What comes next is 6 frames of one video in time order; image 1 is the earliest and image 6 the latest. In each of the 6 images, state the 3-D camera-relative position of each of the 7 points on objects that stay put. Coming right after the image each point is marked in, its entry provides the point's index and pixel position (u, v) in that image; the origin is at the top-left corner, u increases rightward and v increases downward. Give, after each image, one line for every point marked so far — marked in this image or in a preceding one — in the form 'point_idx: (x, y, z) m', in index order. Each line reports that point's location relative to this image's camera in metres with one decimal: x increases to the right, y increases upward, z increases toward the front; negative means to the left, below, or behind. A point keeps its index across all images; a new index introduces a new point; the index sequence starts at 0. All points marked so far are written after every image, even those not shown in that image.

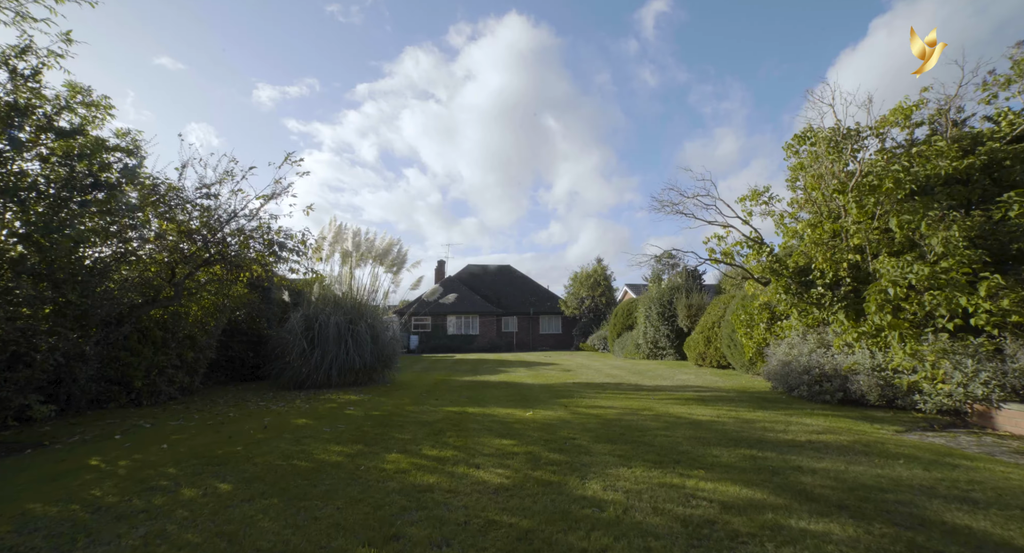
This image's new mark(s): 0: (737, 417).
0: (+2.0, -1.3, +4.5) m
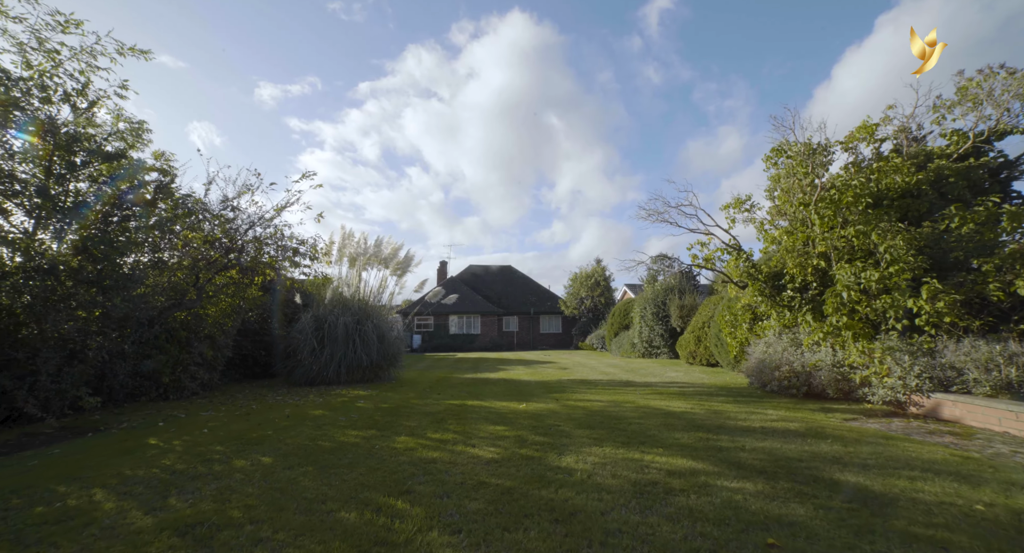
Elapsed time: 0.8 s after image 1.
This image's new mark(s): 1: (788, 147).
0: (+2.0, -1.3, +5.0) m
1: (+4.1, +2.0, +7.3) m
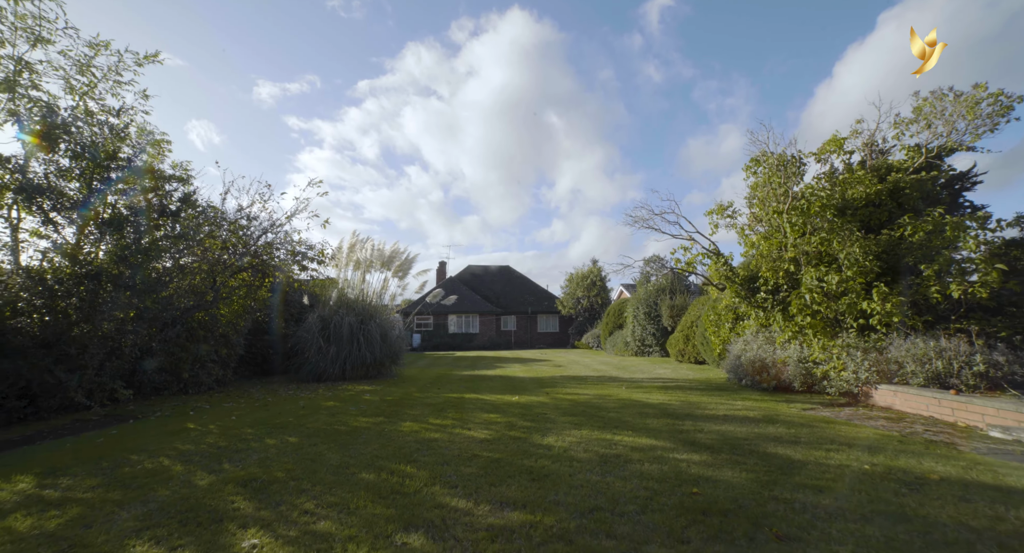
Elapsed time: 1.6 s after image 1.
0: (+1.9, -1.4, +5.4) m
1: (+4.0, +1.9, +7.7) m
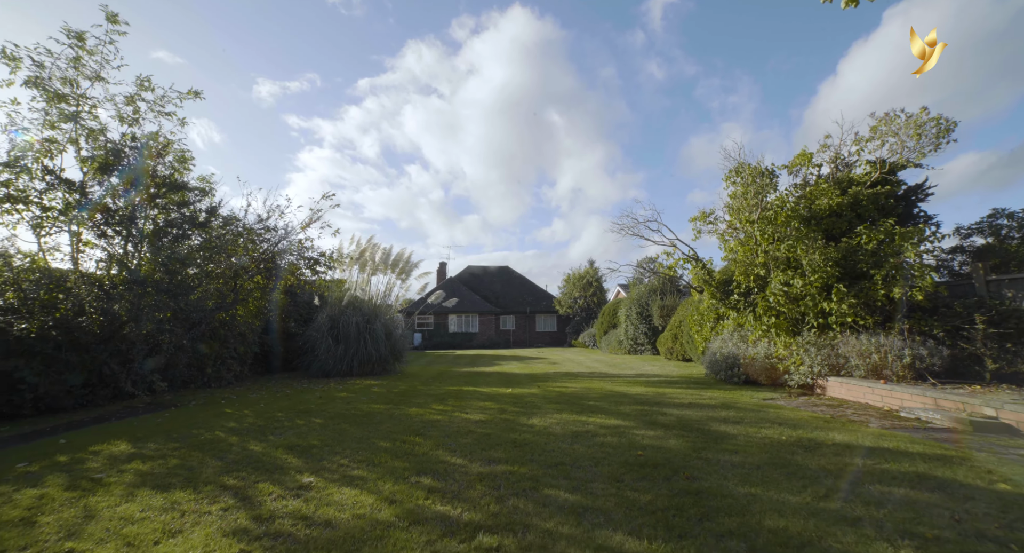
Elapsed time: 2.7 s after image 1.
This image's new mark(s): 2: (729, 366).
0: (+1.9, -1.4, +6.0) m
1: (+3.9, +1.9, +8.3) m
2: (+3.7, -1.5, +8.0) m
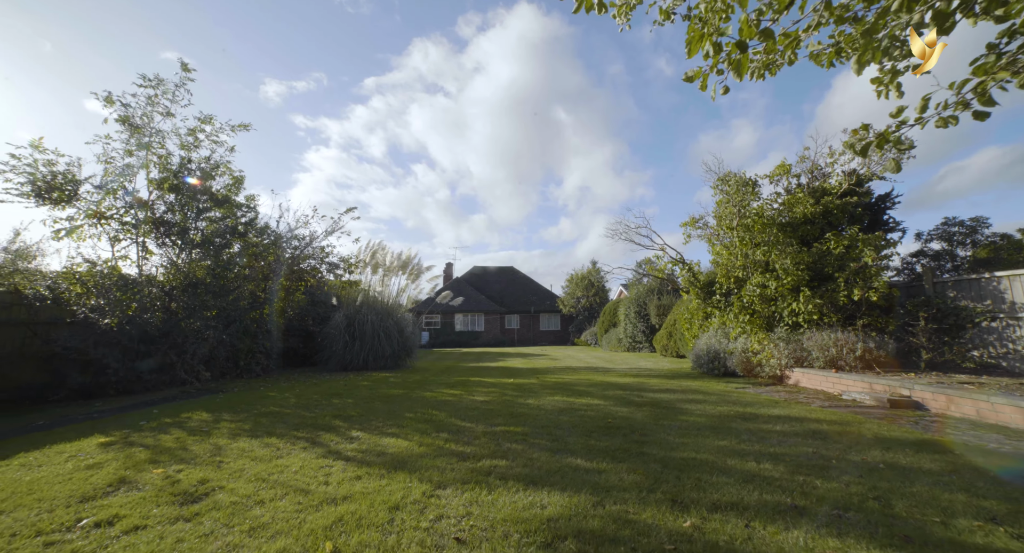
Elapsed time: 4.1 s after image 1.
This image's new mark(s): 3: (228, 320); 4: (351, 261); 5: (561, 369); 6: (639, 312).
0: (+1.9, -1.5, +6.6) m
1: (+4.0, +1.8, +8.9) m
2: (+3.7, -1.5, +8.6) m
3: (-5.4, -0.8, +8.9) m
4: (-3.8, +0.4, +11.2) m
5: (+0.9, -1.8, +9.2) m
6: (+4.5, -1.2, +16.8) m
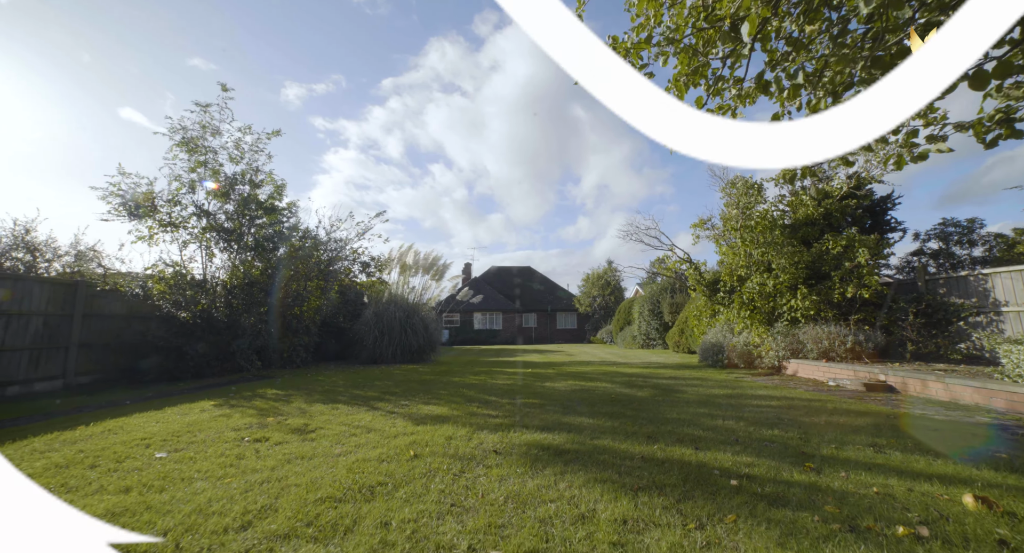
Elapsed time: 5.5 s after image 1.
0: (+2.1, -1.4, +7.1) m
1: (+4.3, +1.9, +9.3) m
2: (+4.0, -1.5, +9.1) m
3: (-5.1, -0.8, +9.6) m
4: (-3.3, +0.4, +11.9) m
5: (+1.3, -1.8, +9.7) m
6: (+5.2, -1.2, +17.2) m
